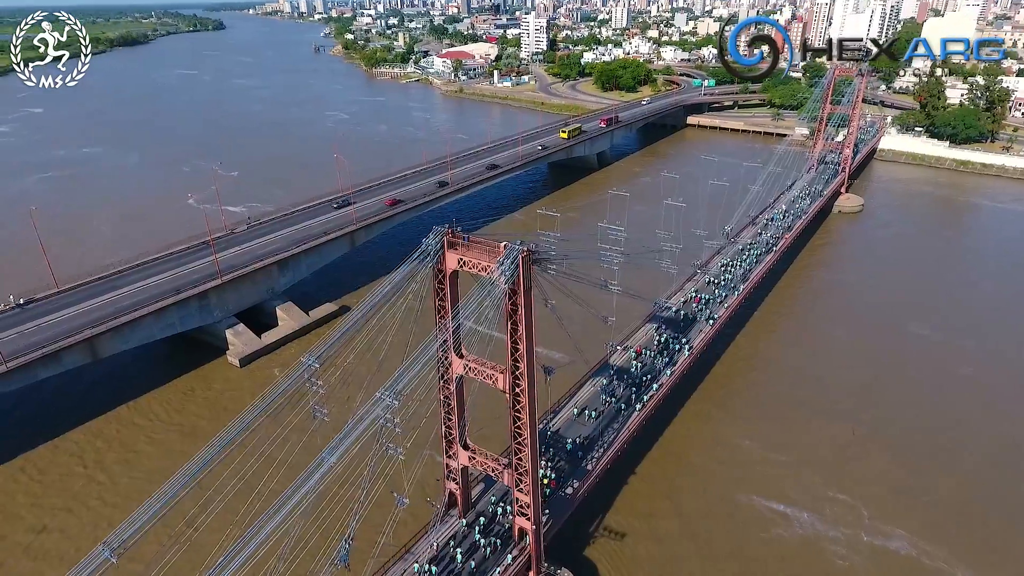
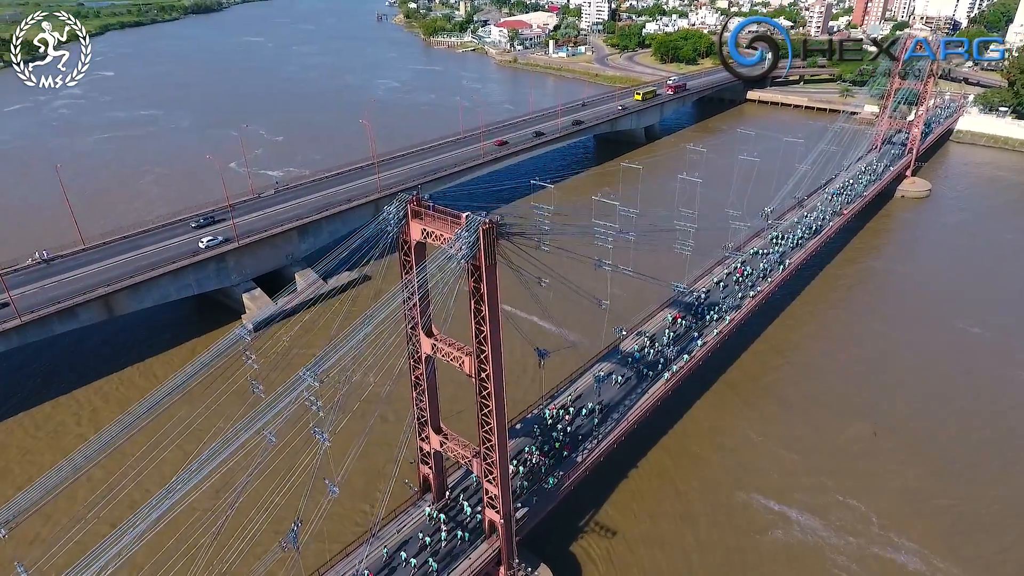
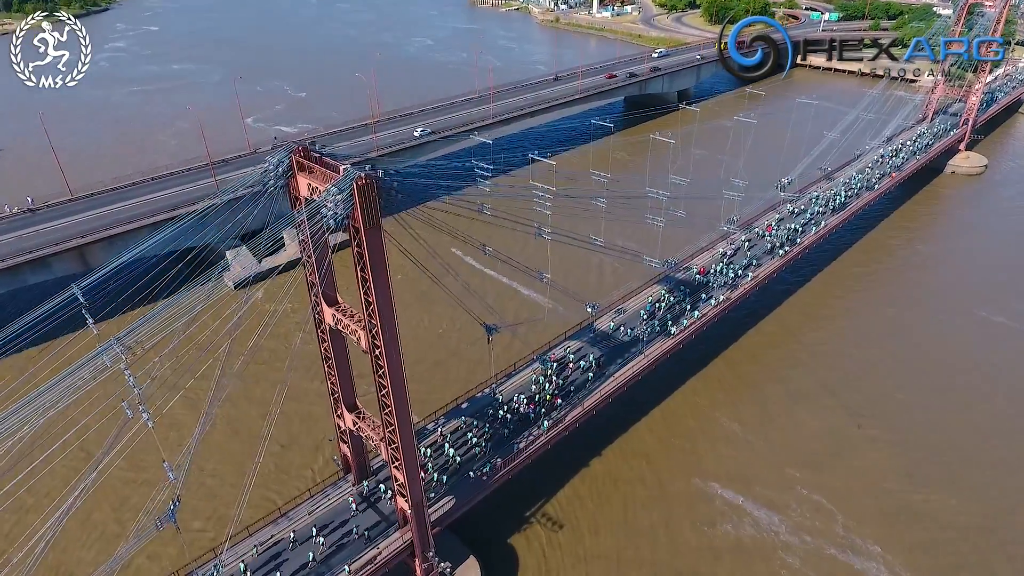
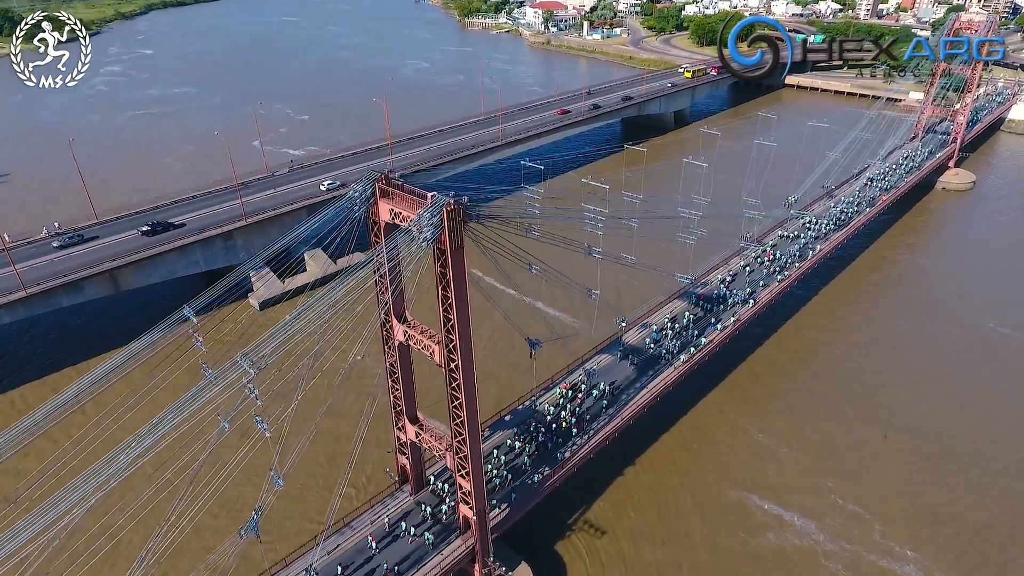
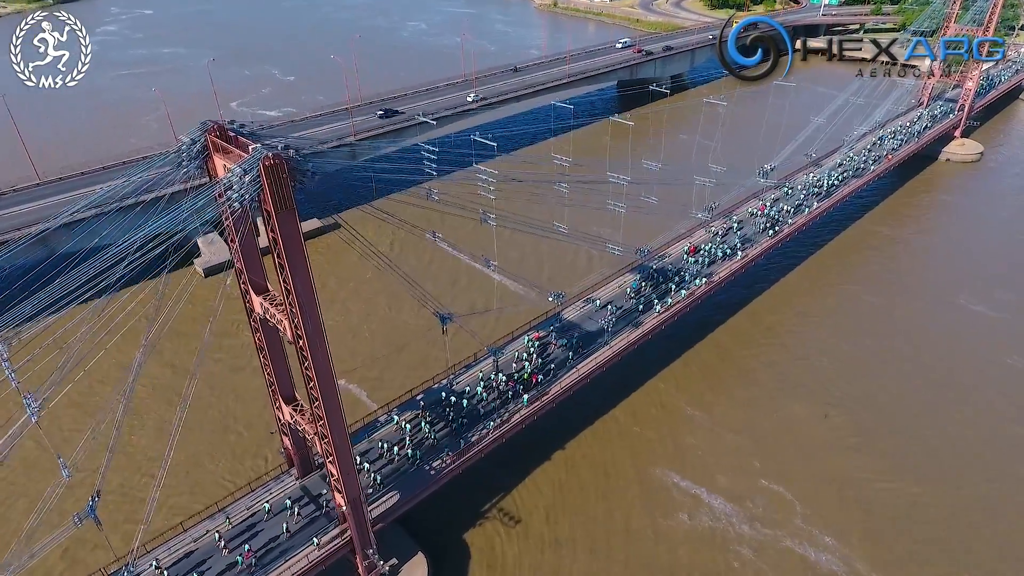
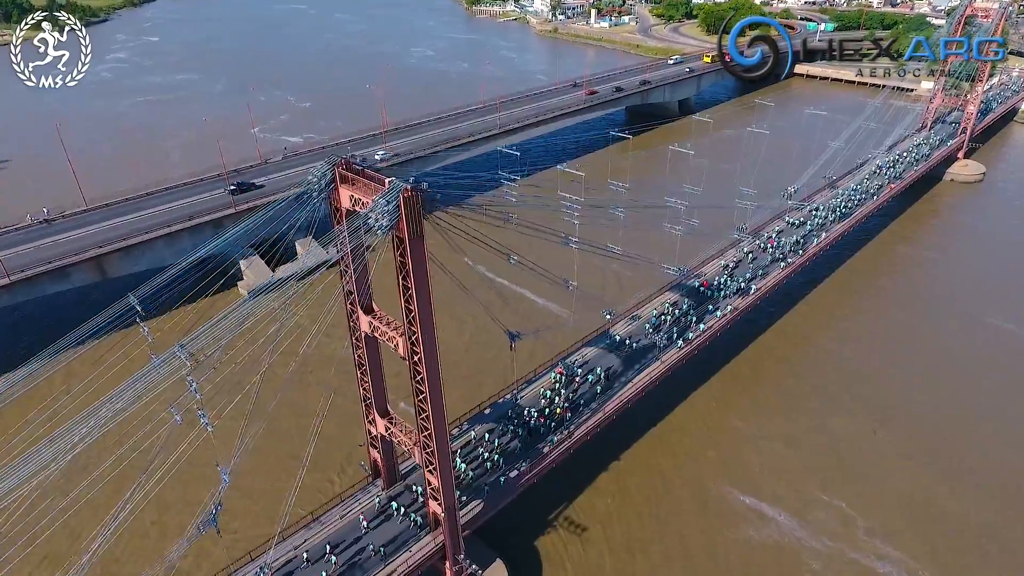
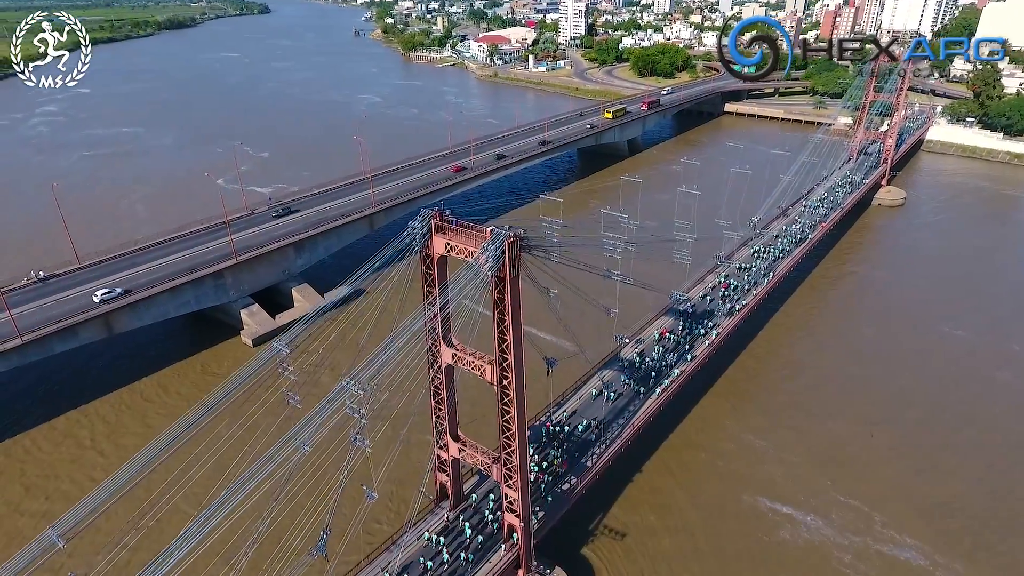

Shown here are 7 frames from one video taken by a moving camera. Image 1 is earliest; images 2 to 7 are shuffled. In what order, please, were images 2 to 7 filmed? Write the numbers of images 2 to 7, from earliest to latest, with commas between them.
7, 2, 4, 6, 3, 5
